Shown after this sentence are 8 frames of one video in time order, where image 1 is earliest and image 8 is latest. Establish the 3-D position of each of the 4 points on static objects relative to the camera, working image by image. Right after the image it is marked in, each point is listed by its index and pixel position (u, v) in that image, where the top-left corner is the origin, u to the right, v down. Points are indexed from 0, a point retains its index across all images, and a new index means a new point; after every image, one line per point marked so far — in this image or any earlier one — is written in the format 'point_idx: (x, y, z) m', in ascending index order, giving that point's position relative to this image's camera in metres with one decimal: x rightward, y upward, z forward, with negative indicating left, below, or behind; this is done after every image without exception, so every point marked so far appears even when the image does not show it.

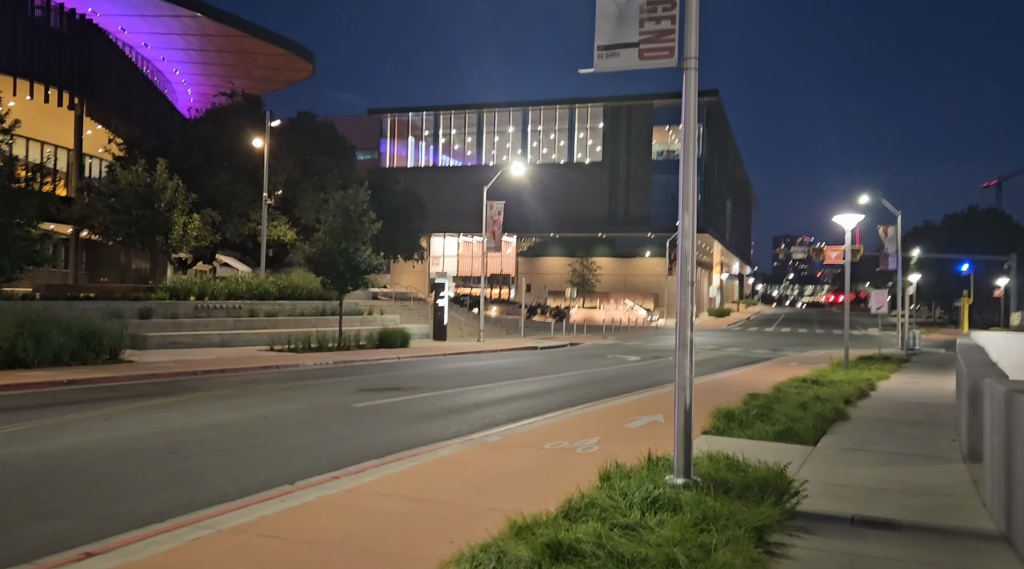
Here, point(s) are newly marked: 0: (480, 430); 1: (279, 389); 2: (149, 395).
0: (-0.4, -2.0, +11.3) m
1: (-4.3, -1.9, +15.6) m
2: (-6.2, -1.9, +14.5) m
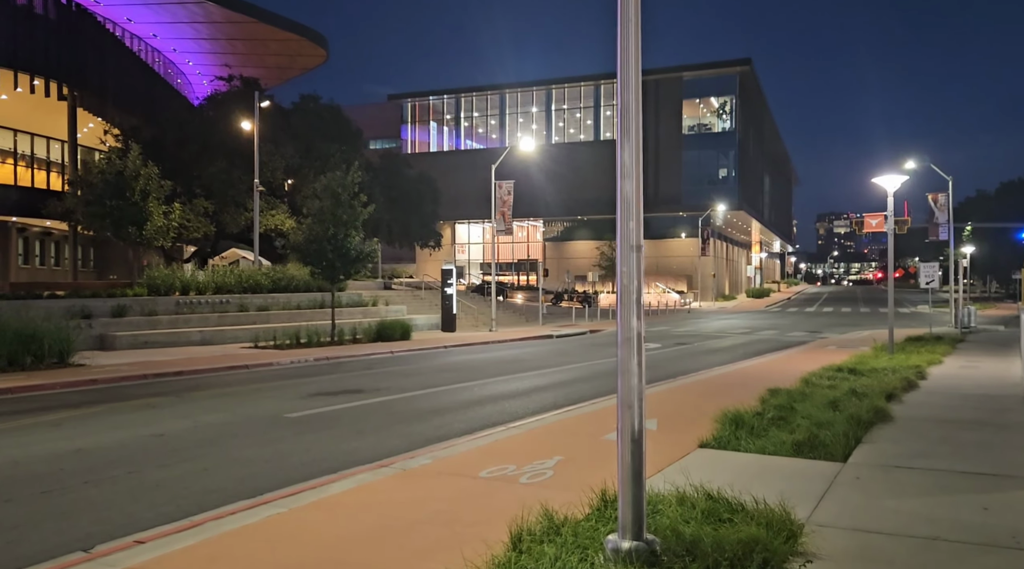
0: (-1.0, -1.8, +9.0) m
1: (-4.7, -1.8, +13.4) m
2: (-6.7, -1.8, +12.5) m
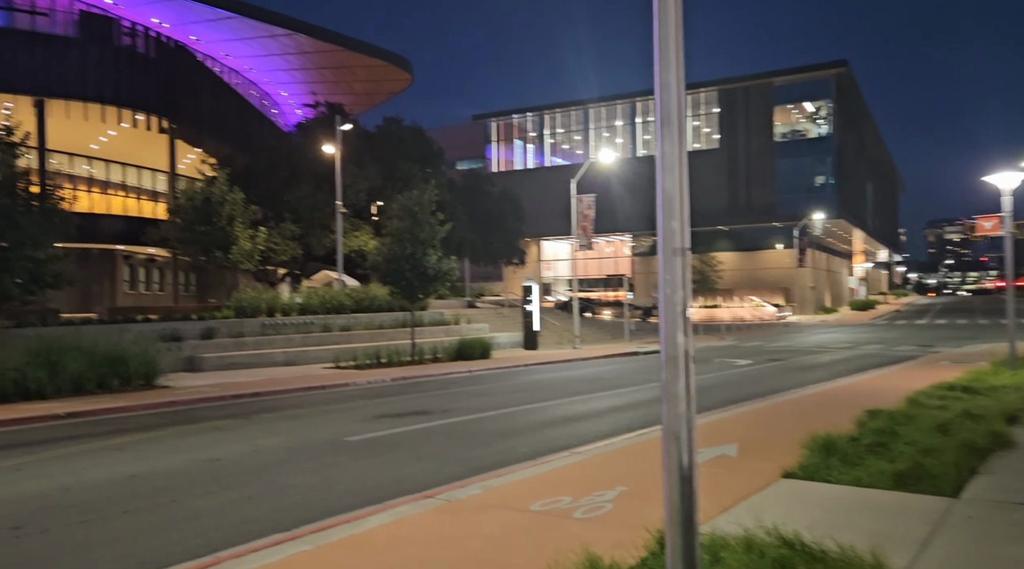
0: (-0.4, -1.9, +8.4) m
1: (-3.6, -2.1, +13.2) m
2: (-5.6, -2.1, +12.5) m
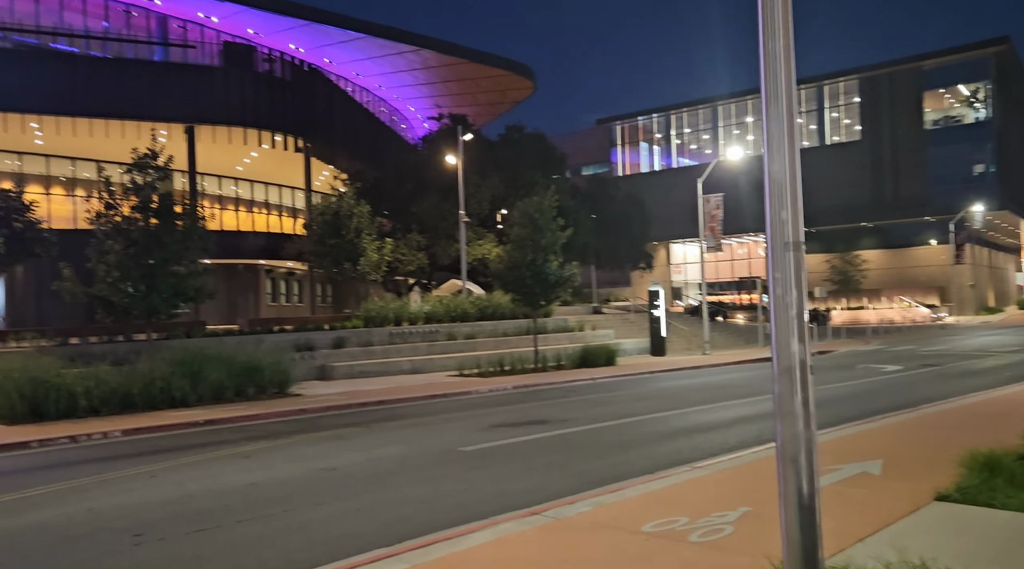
0: (+0.7, -2.0, +8.0) m
1: (-1.7, -2.2, +13.2) m
2: (-3.9, -2.3, +12.8) m
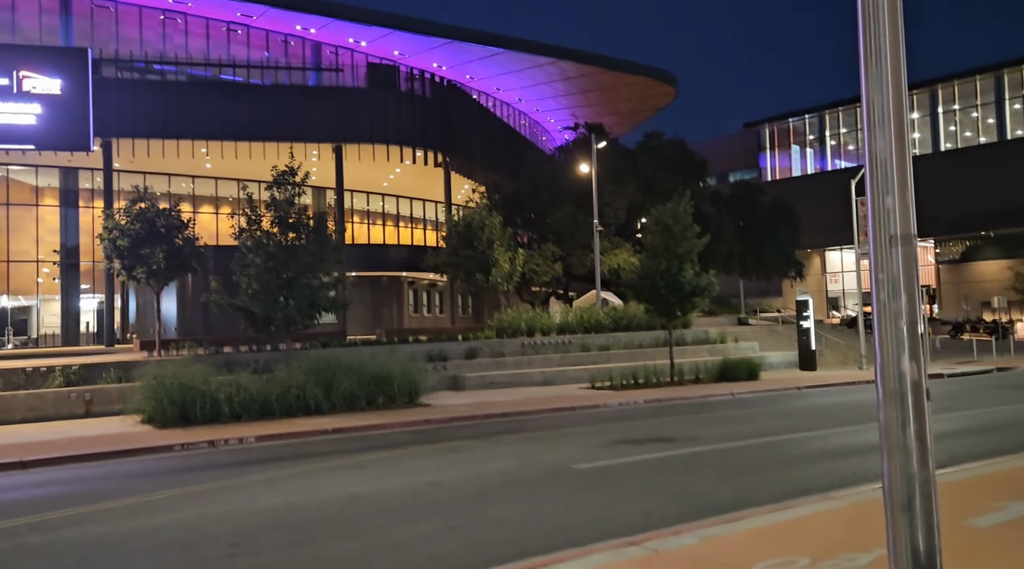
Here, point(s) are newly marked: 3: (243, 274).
0: (+1.6, -2.0, +7.2) m
1: (+0.1, -2.4, +12.8) m
2: (-2.1, -2.5, +12.8) m
3: (-5.7, +0.2, +17.7) m
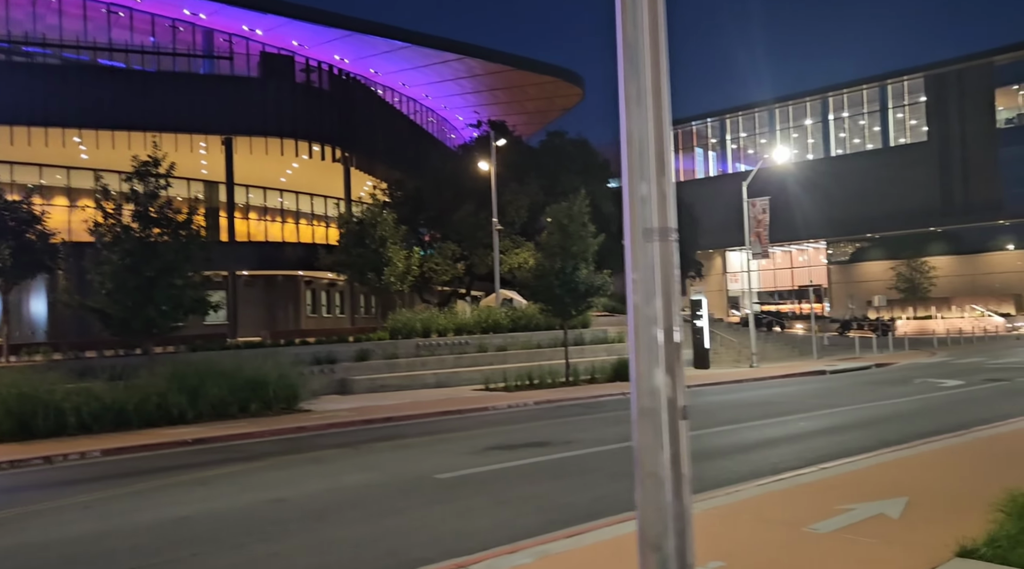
0: (+0.3, -2.0, +6.8) m
1: (-1.7, -2.4, +12.2) m
2: (-3.9, -2.5, +12.0) m
3: (-8.1, +0.2, +16.5) m
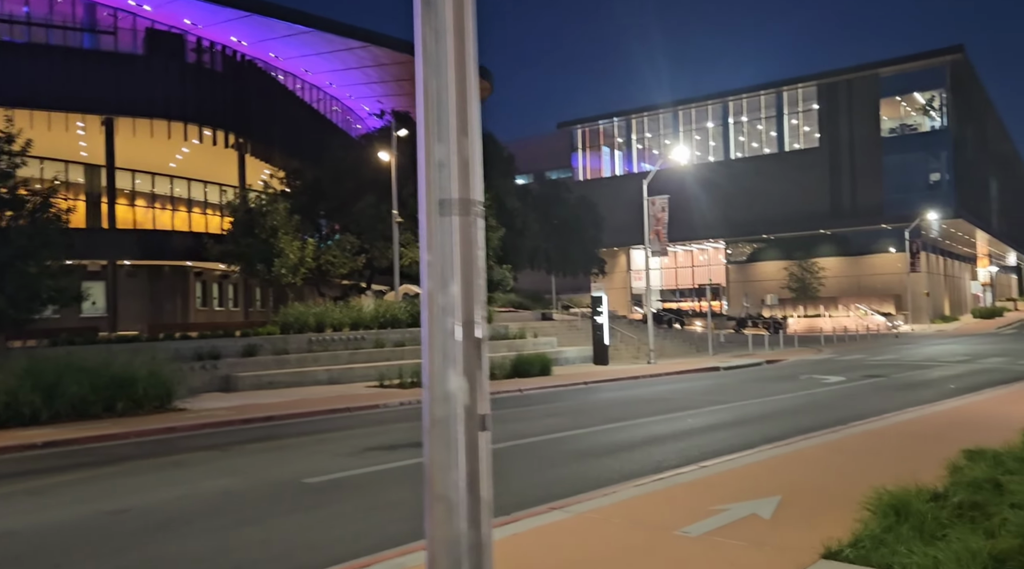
0: (-0.8, -2.0, +6.3) m
1: (-3.4, -2.2, +11.5) m
2: (-5.5, -2.3, +11.0) m
3: (-10.1, +0.5, +15.0) m
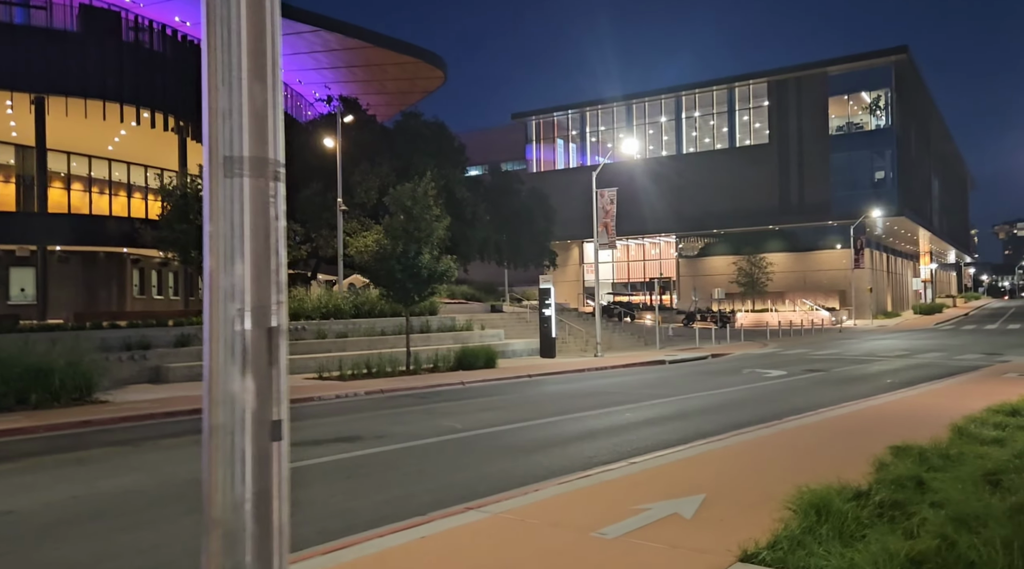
0: (-1.4, -1.9, +5.9) m
1: (-4.3, -2.1, +11.0) m
2: (-6.4, -2.1, +10.4) m
3: (-11.2, +0.7, +14.1) m
